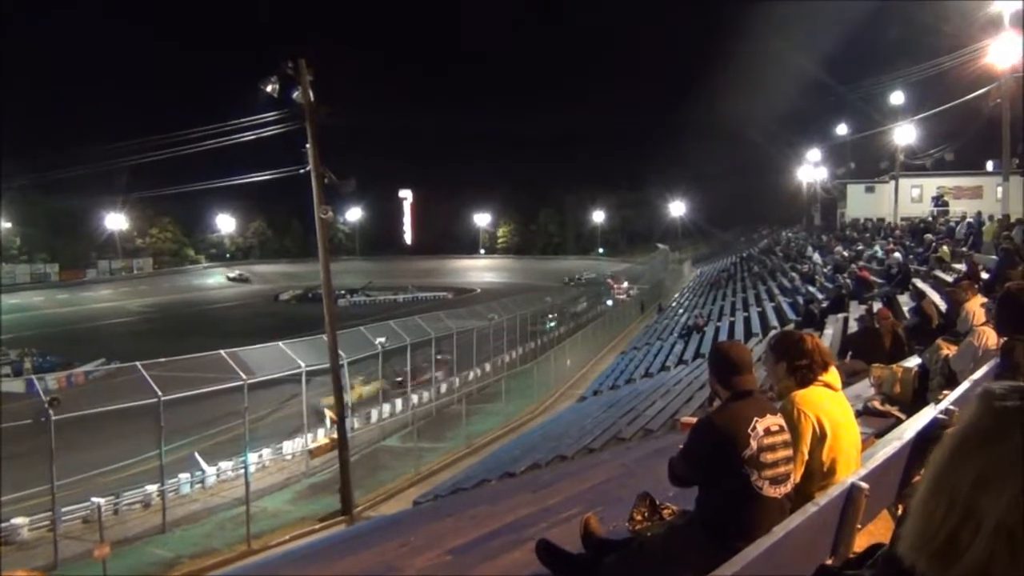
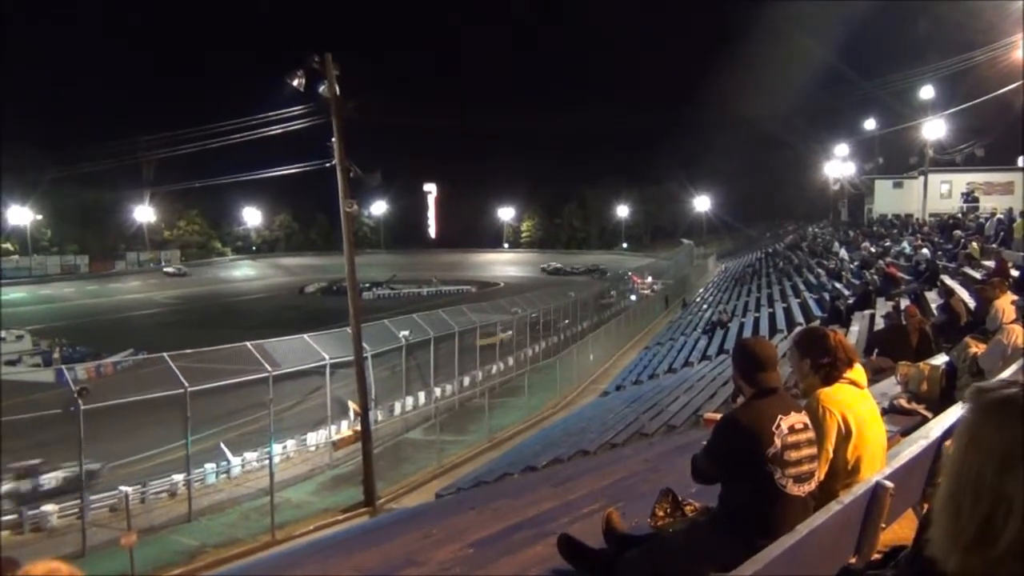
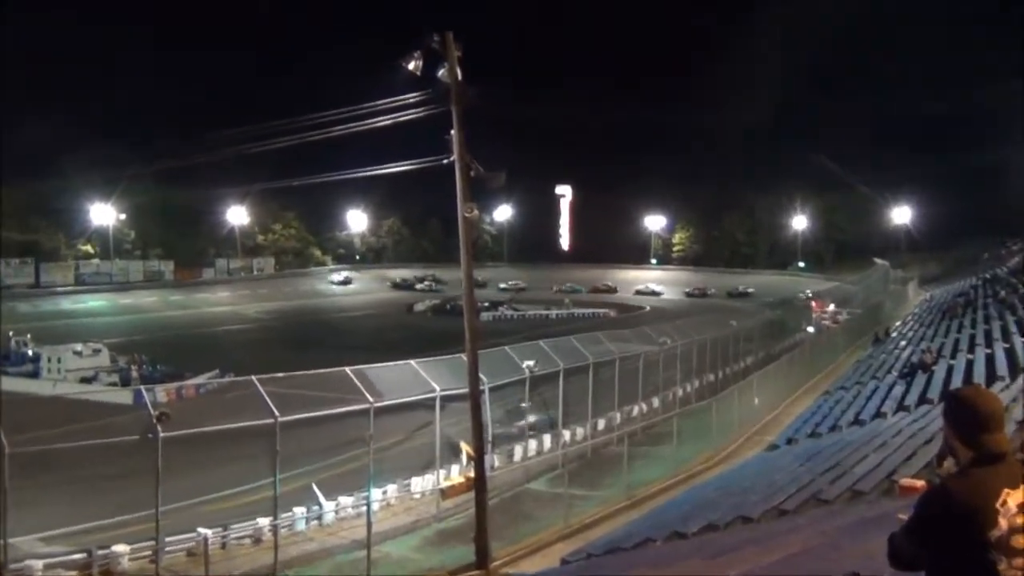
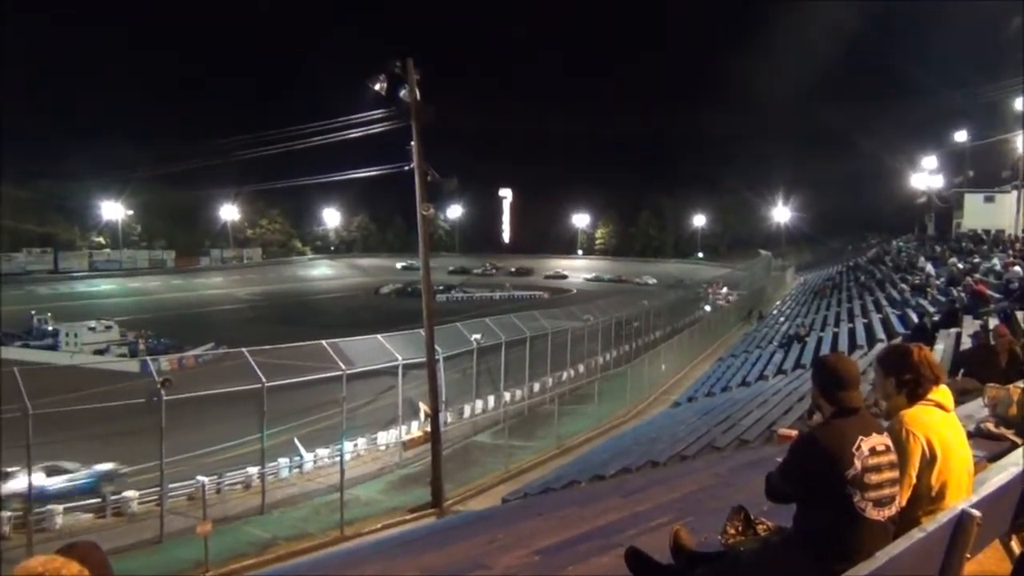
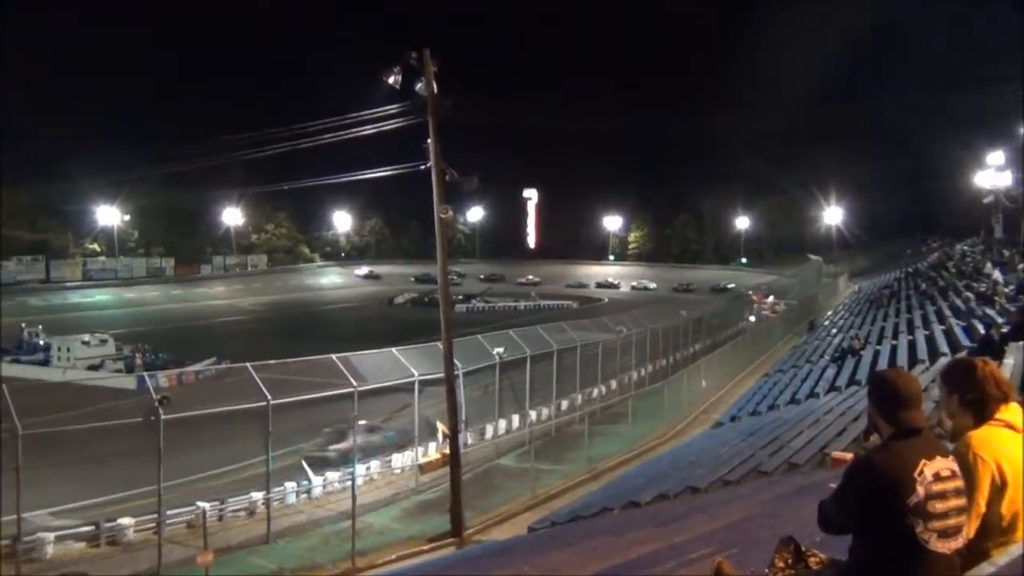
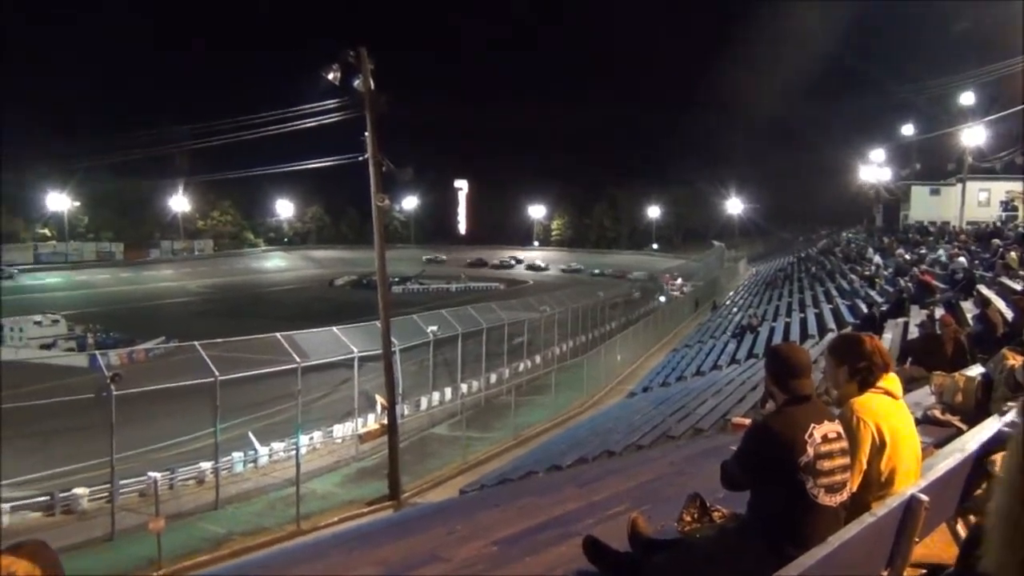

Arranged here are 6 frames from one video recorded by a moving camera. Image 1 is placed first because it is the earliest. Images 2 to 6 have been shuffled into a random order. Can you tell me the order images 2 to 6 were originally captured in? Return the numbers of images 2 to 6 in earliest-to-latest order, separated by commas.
2, 6, 4, 5, 3
